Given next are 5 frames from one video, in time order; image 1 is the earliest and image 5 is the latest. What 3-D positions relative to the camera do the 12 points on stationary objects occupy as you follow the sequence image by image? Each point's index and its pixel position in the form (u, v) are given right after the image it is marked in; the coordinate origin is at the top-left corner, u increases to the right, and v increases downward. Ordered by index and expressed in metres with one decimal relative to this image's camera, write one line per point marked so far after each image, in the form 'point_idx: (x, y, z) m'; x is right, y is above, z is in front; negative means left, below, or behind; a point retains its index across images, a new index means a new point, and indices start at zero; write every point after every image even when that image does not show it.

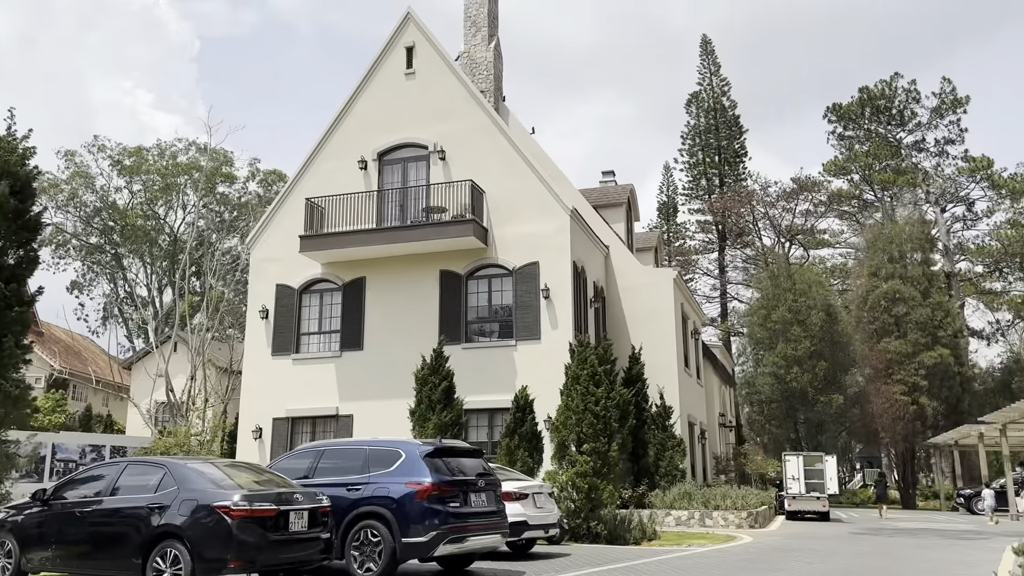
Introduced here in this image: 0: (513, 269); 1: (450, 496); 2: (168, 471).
0: (0.0, +0.4, +19.9) m
1: (-0.7, -2.3, +9.3) m
2: (-3.3, -1.8, +8.4) m
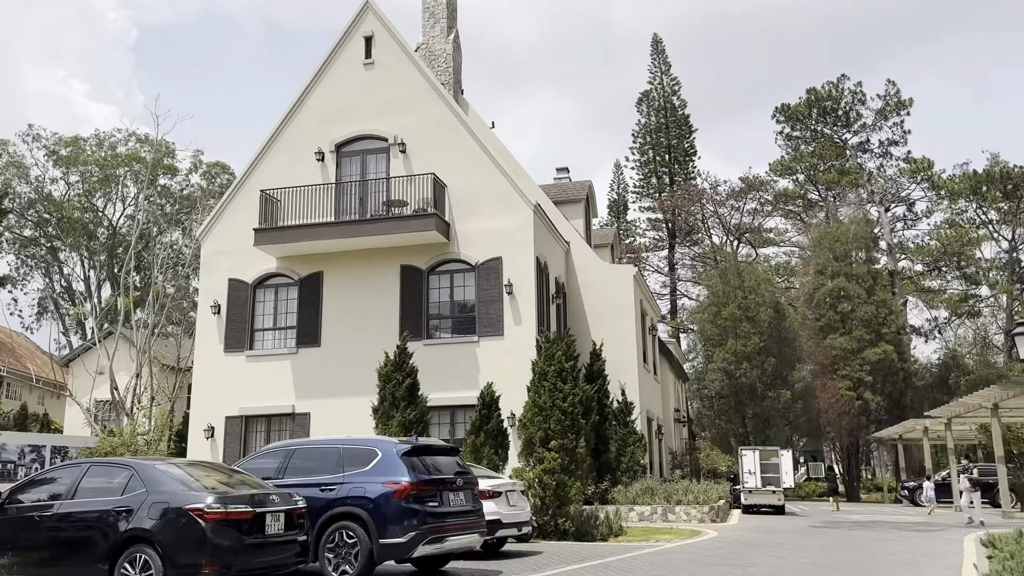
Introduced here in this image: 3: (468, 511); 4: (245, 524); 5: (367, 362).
0: (-0.8, +0.5, +19.7) m
1: (-0.9, -2.2, +9.0) m
2: (-3.5, -1.7, +8.0) m
3: (-0.5, -2.5, +9.5) m
4: (-2.3, -2.1, +7.5) m
5: (-3.3, -1.7, +19.8) m
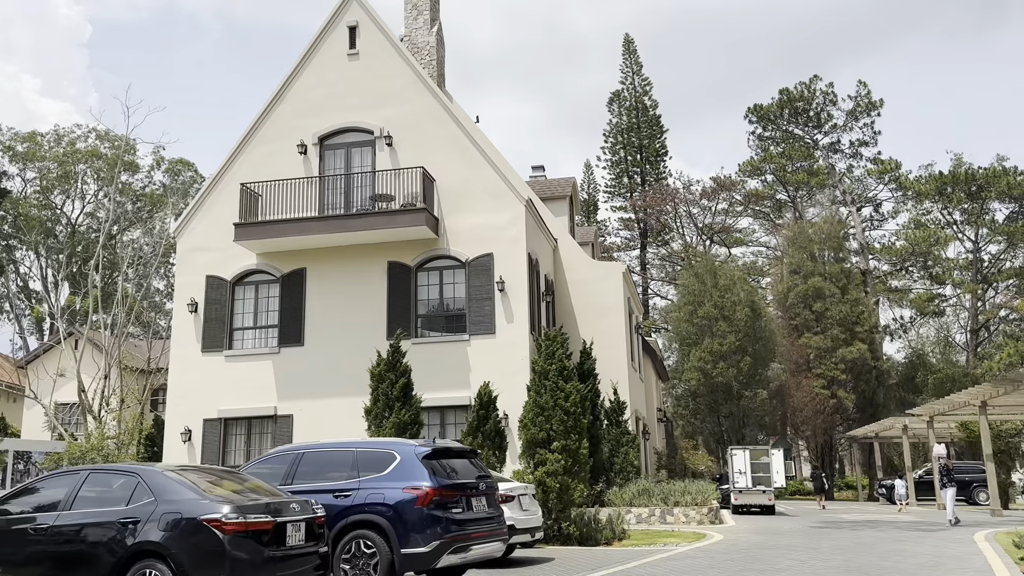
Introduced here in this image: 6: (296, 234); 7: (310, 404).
0: (-1.0, +0.6, +19.1) m
1: (-0.6, -2.1, +8.5) m
2: (-3.2, -1.7, +7.3) m
3: (-0.2, -2.4, +8.9) m
4: (-2.0, -2.0, +6.9) m
5: (-3.6, -1.6, +19.1) m
6: (-4.8, +1.2, +19.0) m
7: (-4.5, -2.6, +19.0) m
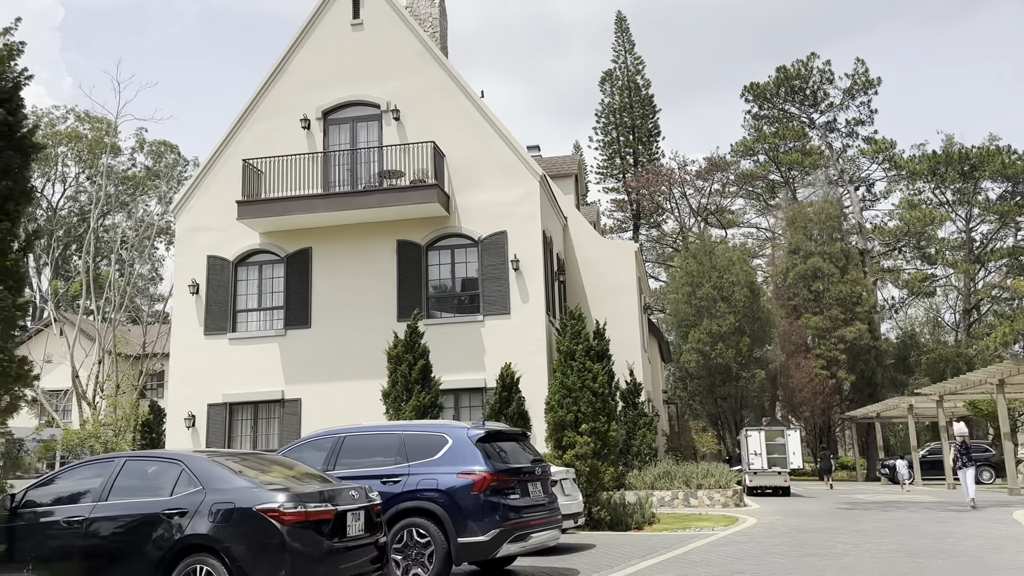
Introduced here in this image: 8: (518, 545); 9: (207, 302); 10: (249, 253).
0: (-0.7, +1.1, +18.5) m
1: (0.0, -1.9, +7.9) m
2: (-2.6, -1.4, +6.7) m
3: (+0.3, -2.1, +8.4) m
4: (-1.4, -1.8, +6.3) m
5: (-3.2, -1.2, +18.5) m
6: (-4.5, +1.6, +18.3) m
7: (-4.2, -2.1, +18.4) m
8: (+0.1, -2.3, +7.8) m
9: (-6.9, -0.3, +19.2) m
10: (-6.0, +0.8, +19.4) m
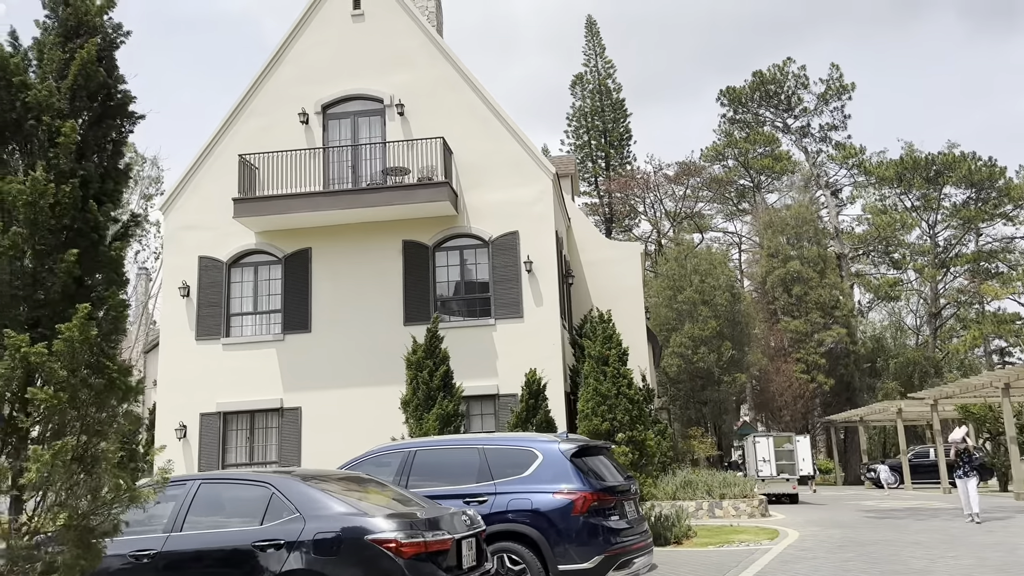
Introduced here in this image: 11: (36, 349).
0: (-0.5, +1.0, +17.7) m
1: (+0.8, -1.9, +7.2) m
2: (-1.7, -1.4, +5.9) m
3: (+1.2, -2.1, +7.7) m
4: (-0.4, -1.7, +5.5) m
5: (-3.0, -1.2, +17.6) m
6: (-4.2, +1.6, +17.3) m
7: (-3.9, -2.2, +17.4) m
8: (+0.9, -2.3, +7.1) m
9: (-6.6, -0.4, +18.1) m
10: (-5.8, +0.7, +18.3) m
11: (-2.6, -0.3, +4.7) m
